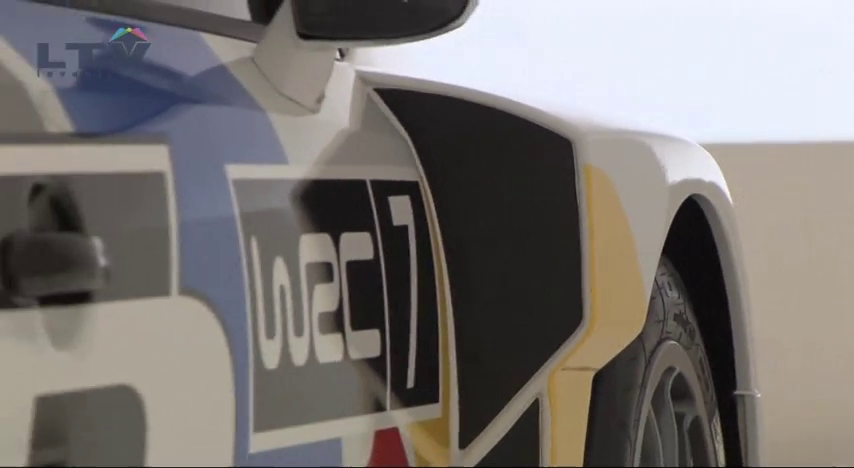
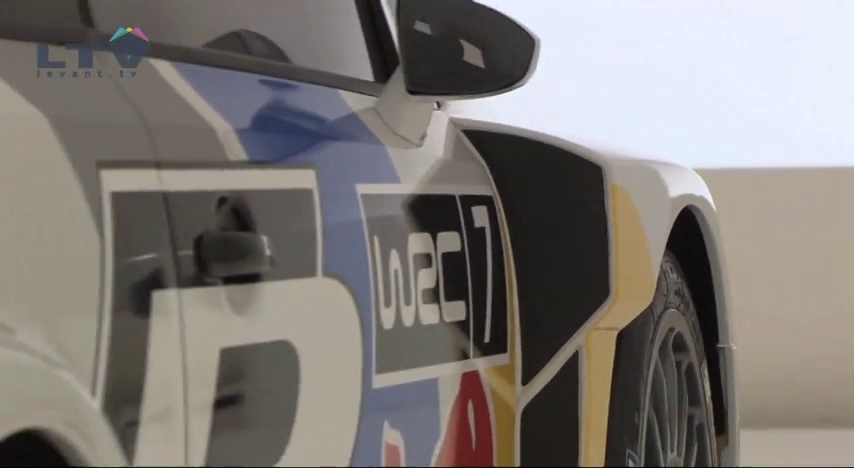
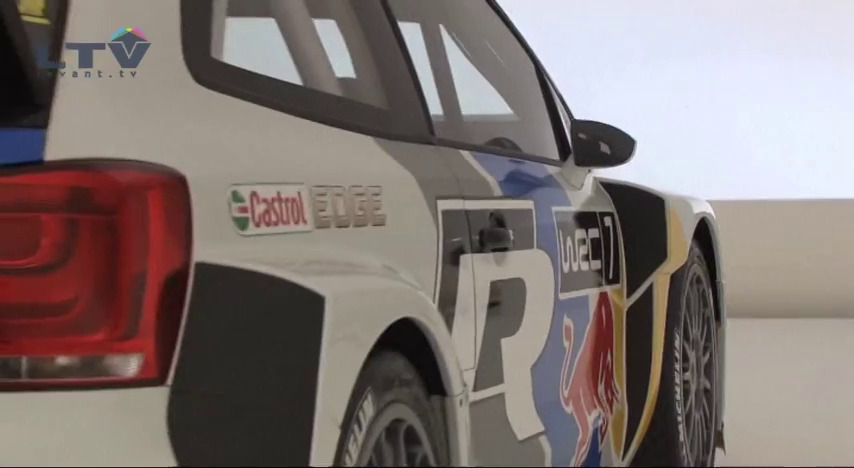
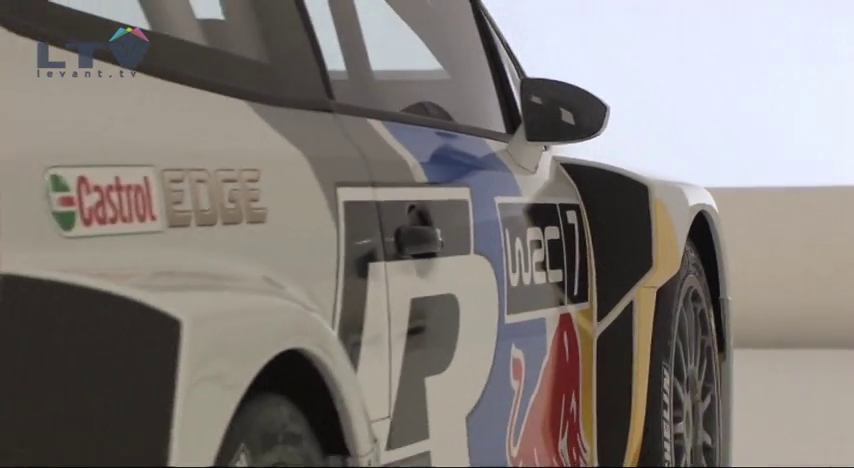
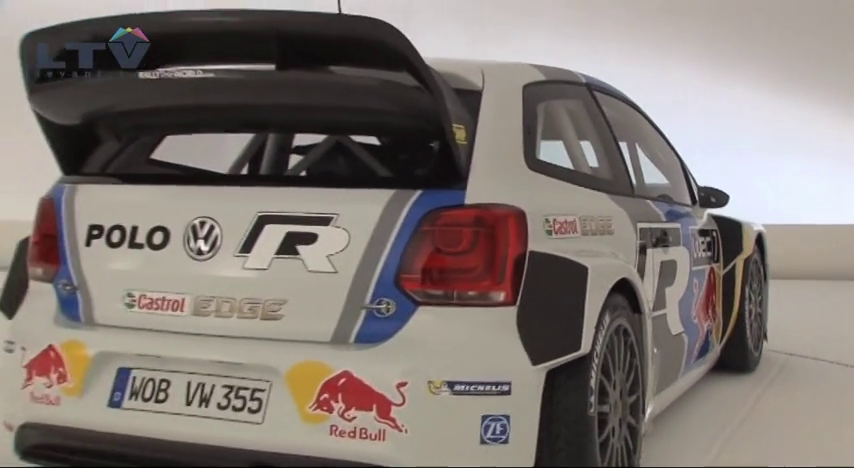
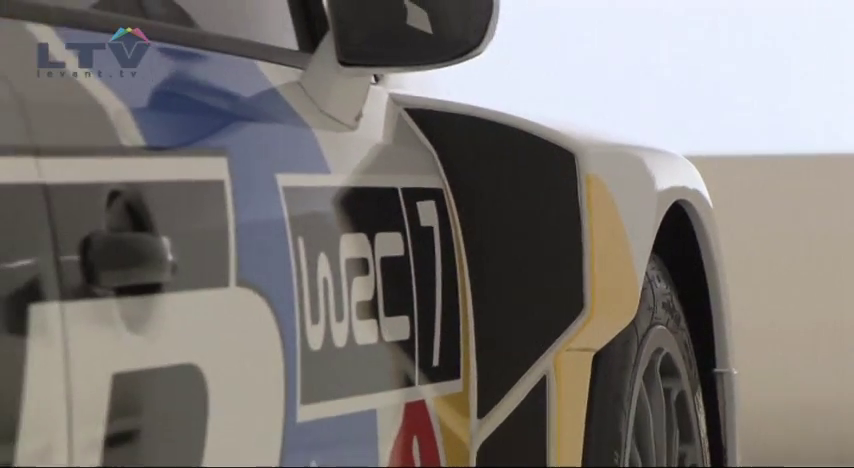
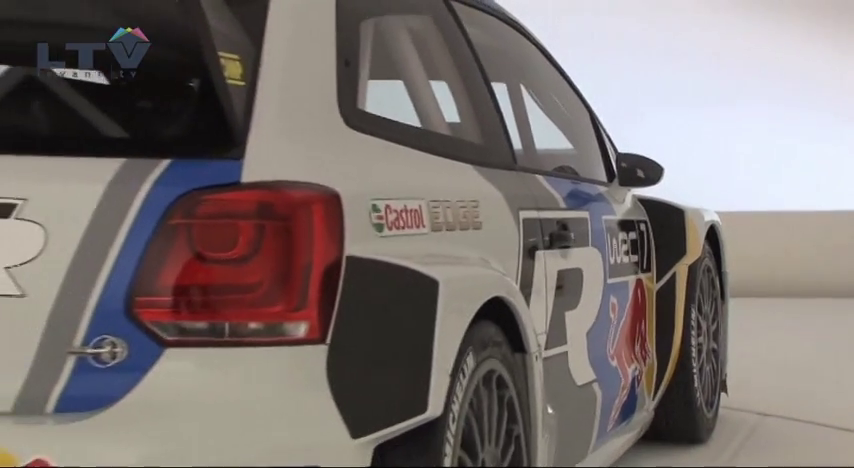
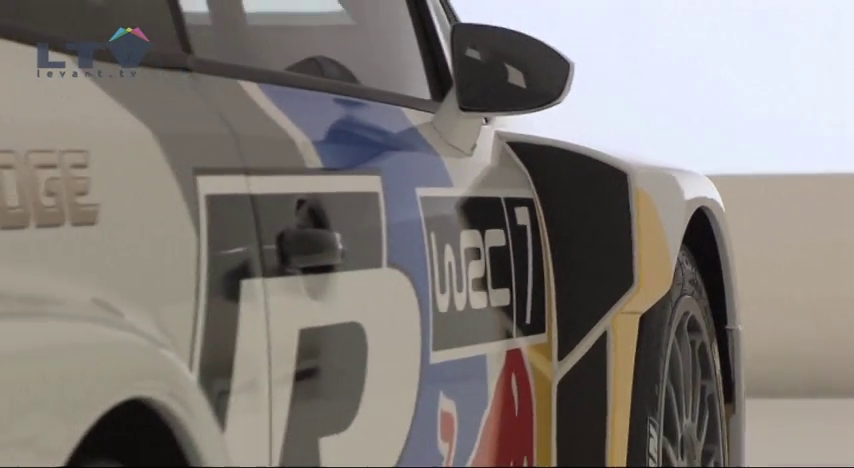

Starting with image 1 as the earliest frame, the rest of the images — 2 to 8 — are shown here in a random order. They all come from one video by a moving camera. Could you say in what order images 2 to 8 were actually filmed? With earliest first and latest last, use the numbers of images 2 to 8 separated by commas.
6, 2, 8, 4, 3, 7, 5
